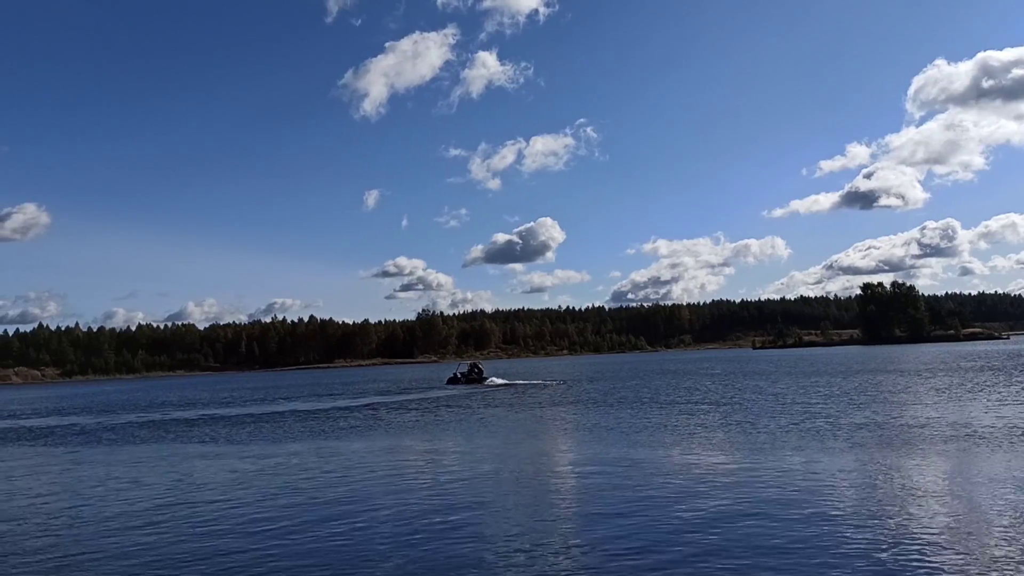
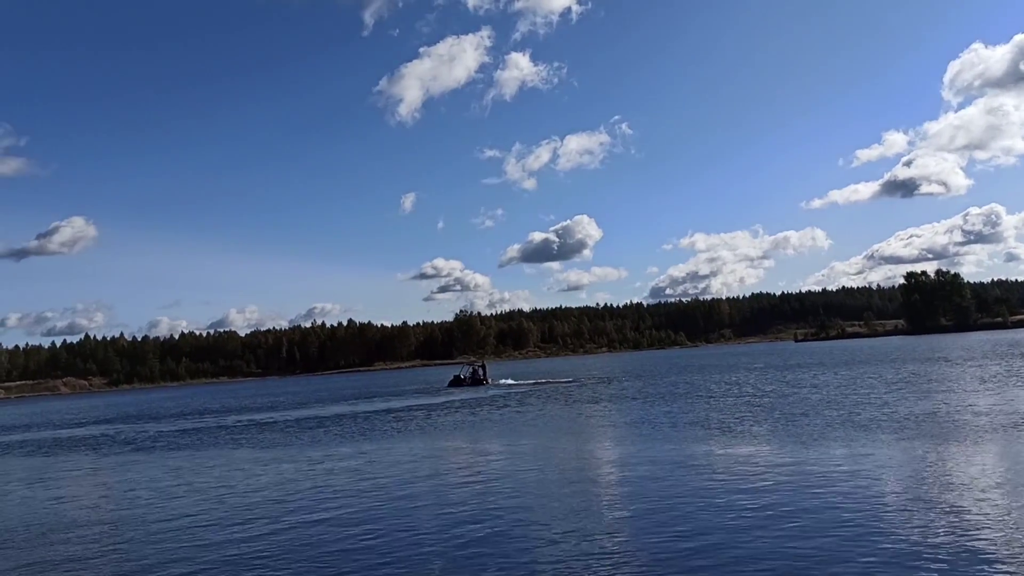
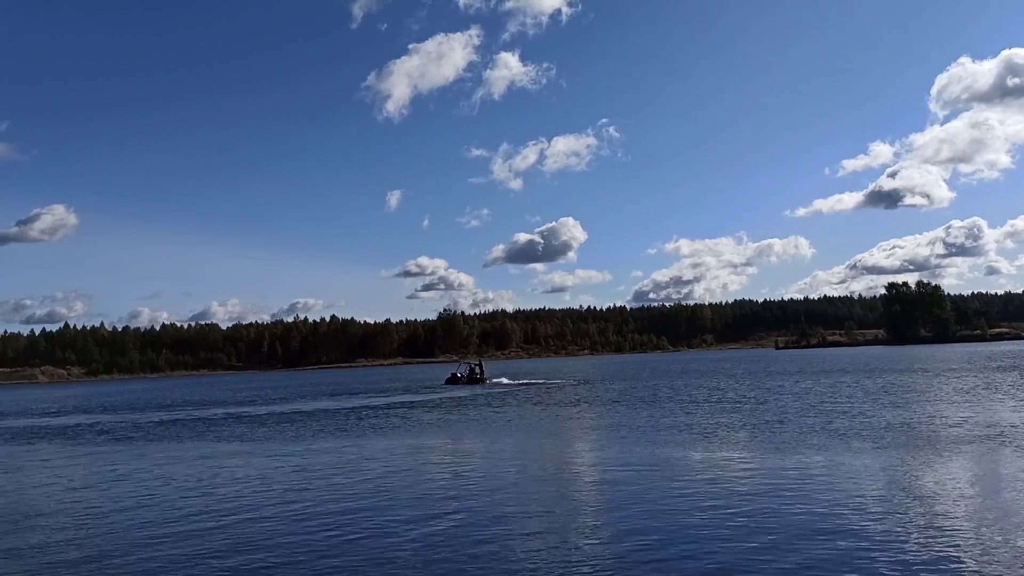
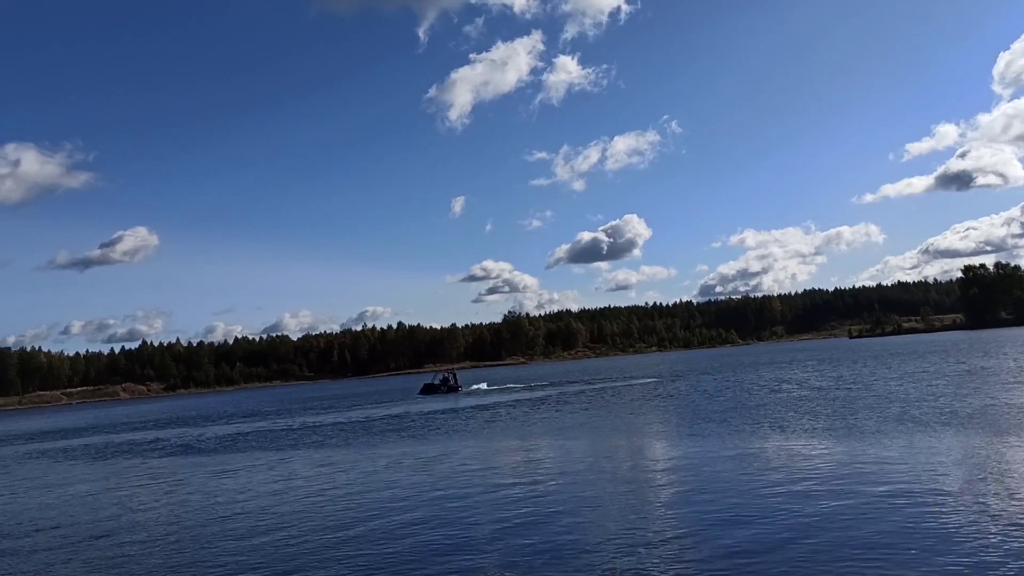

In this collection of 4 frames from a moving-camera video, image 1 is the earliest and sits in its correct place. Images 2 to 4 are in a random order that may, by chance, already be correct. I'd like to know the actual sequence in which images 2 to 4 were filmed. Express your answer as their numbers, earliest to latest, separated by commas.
3, 2, 4
